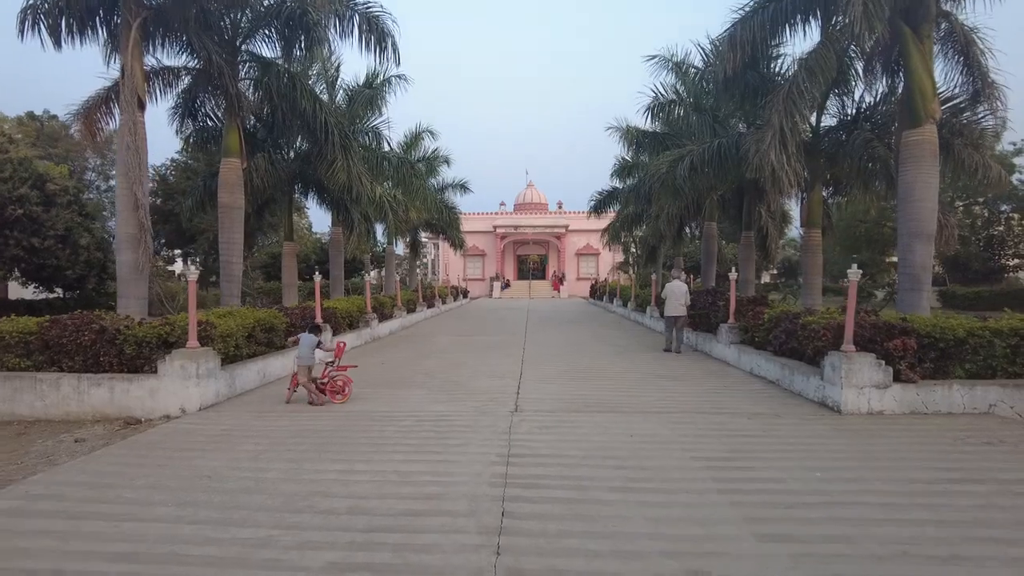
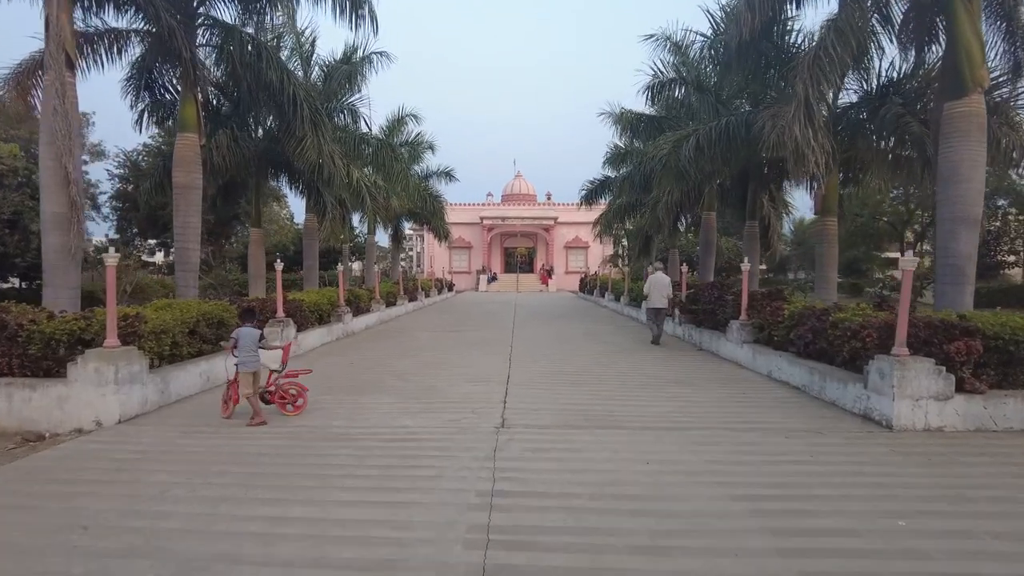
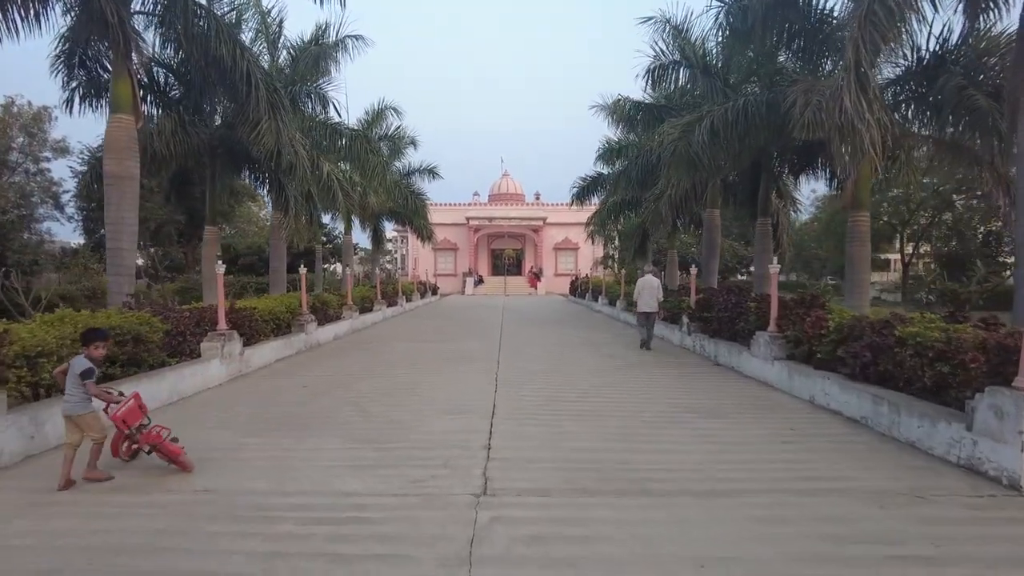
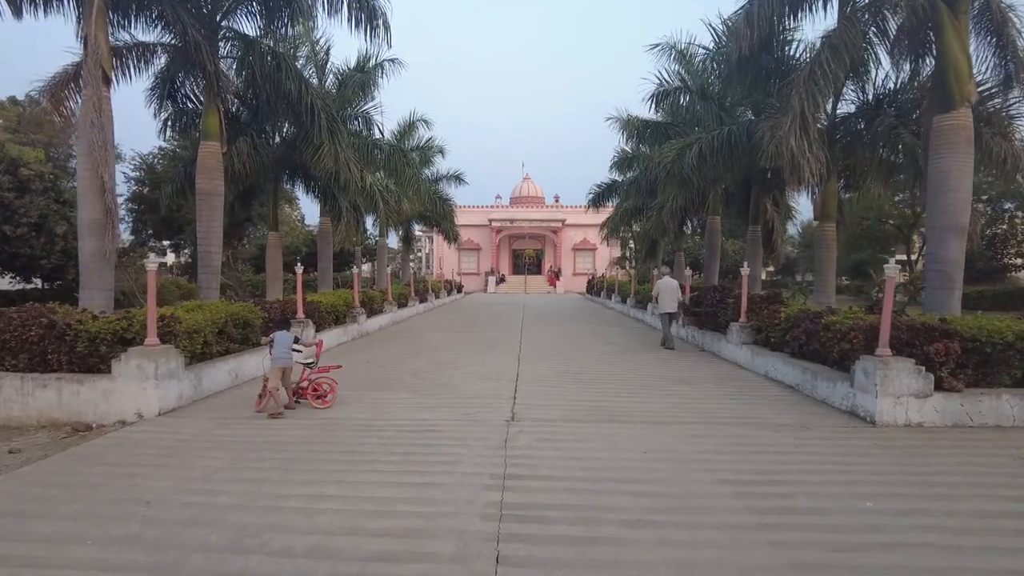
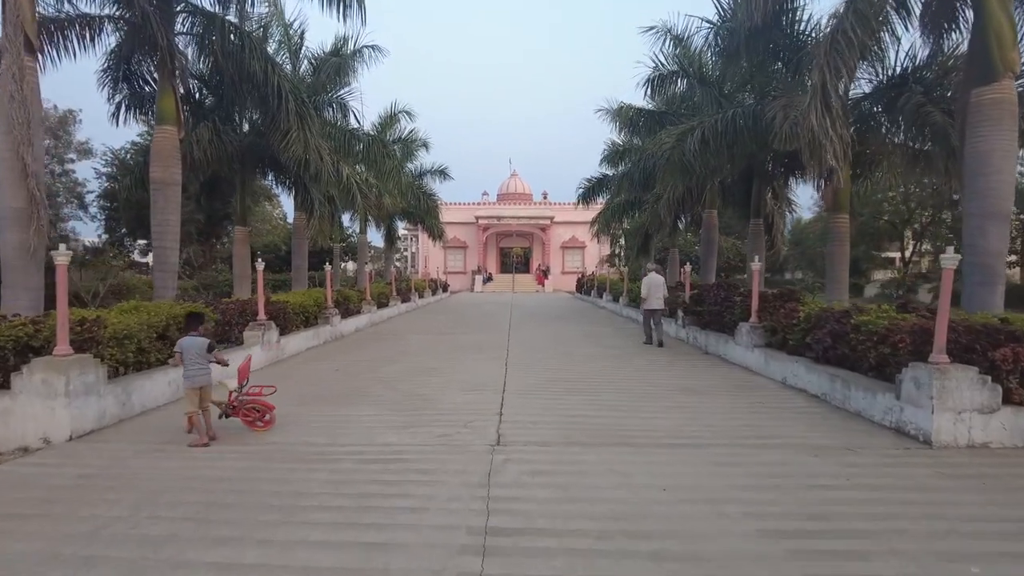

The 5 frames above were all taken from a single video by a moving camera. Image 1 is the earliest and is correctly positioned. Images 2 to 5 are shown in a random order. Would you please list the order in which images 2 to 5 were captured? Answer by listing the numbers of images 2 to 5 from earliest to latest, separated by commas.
4, 2, 5, 3
